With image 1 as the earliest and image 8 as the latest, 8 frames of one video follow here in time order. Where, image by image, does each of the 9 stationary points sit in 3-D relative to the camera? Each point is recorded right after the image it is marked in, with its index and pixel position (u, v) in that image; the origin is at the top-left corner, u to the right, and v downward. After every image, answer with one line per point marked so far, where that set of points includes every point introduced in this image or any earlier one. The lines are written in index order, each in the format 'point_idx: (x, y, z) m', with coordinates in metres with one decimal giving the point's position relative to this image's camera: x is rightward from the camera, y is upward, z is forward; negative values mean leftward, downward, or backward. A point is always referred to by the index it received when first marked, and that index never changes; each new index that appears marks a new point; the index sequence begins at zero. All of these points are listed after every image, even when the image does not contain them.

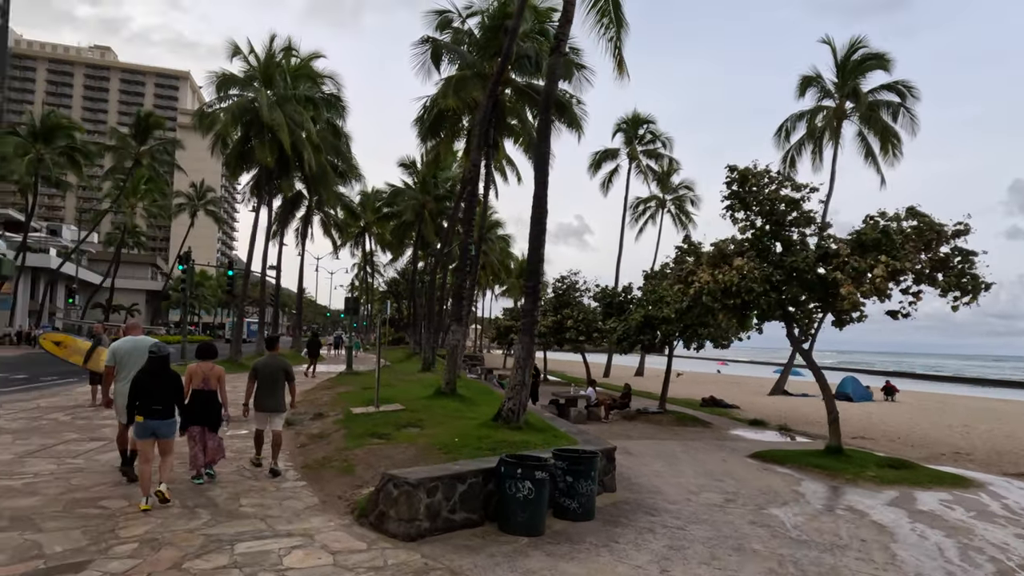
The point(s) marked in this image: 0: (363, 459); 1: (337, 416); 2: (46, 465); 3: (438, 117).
0: (-2.0, -2.3, +7.9) m
1: (-3.3, -2.4, +11.1) m
2: (-5.8, -2.2, +7.4) m
3: (-2.4, +5.7, +19.7) m
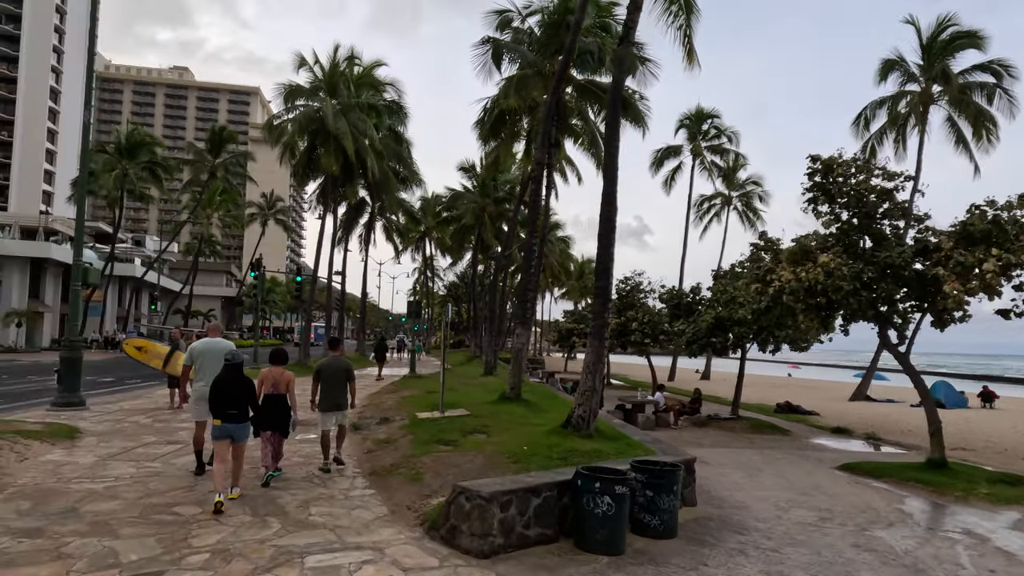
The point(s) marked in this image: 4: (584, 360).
0: (-1.0, -2.3, +7.6) m
1: (-2.0, -2.5, +11.0) m
2: (-4.9, -2.3, +7.5) m
3: (-0.4, +5.6, +19.5) m
4: (+1.1, -1.1, +9.4) m
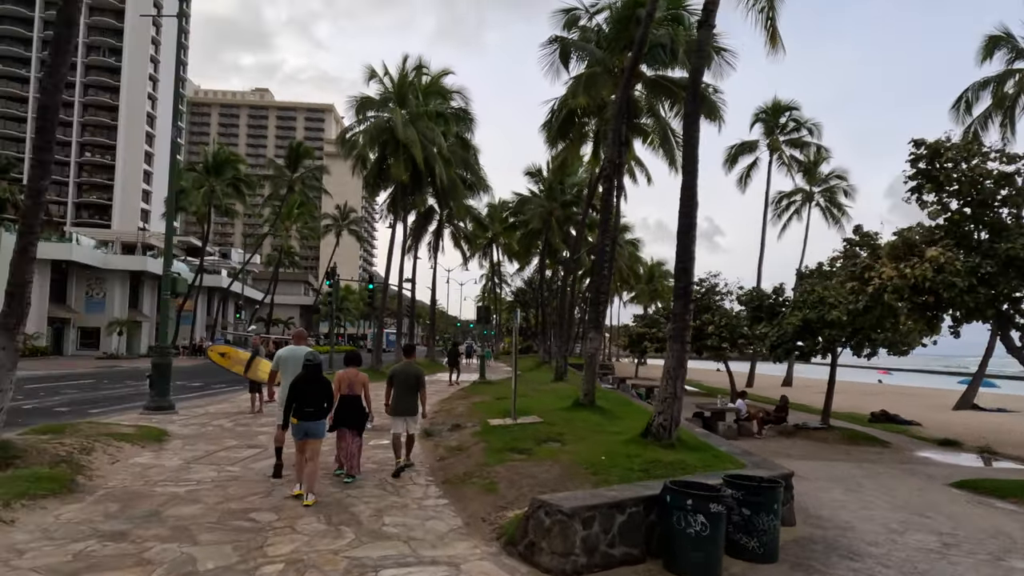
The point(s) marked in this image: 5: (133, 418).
0: (-0.1, -2.3, +7.3) m
1: (-0.7, -2.6, +10.8) m
2: (-3.9, -2.4, +7.7) m
3: (+1.8, +5.5, +19.1) m
4: (+2.3, -1.2, +8.8) m
5: (-7.8, -2.7, +12.2) m
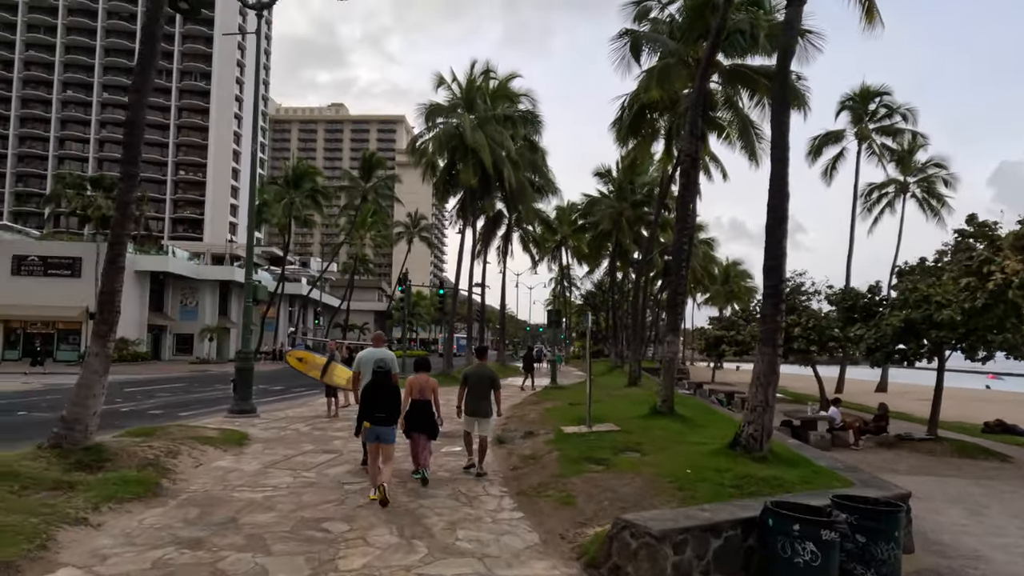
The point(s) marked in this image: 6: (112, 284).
0: (+0.8, -2.4, +6.9) m
1: (+0.6, -2.6, +10.4) m
2: (-3.0, -2.5, +7.7) m
3: (+3.9, +5.4, +18.5) m
4: (+3.3, -1.1, +8.1) m
5: (-6.3, -2.8, +12.7) m
6: (-5.0, 0.0, +7.5) m
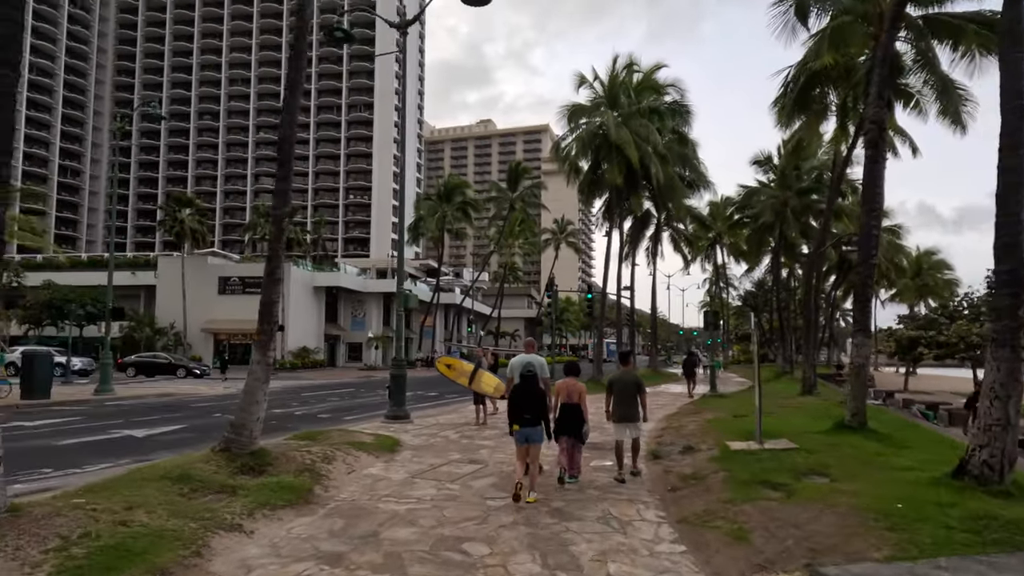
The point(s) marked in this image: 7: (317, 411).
0: (+2.4, -2.3, +5.8) m
1: (+3.1, -2.6, +9.2) m
2: (-1.1, -2.5, +7.5) m
3: (+8.0, +5.6, +16.3) m
4: (+5.1, -1.0, +6.4) m
5: (-3.0, -3.1, +13.1) m
6: (-3.2, -0.1, +7.8) m
7: (-5.6, -3.5, +16.8) m
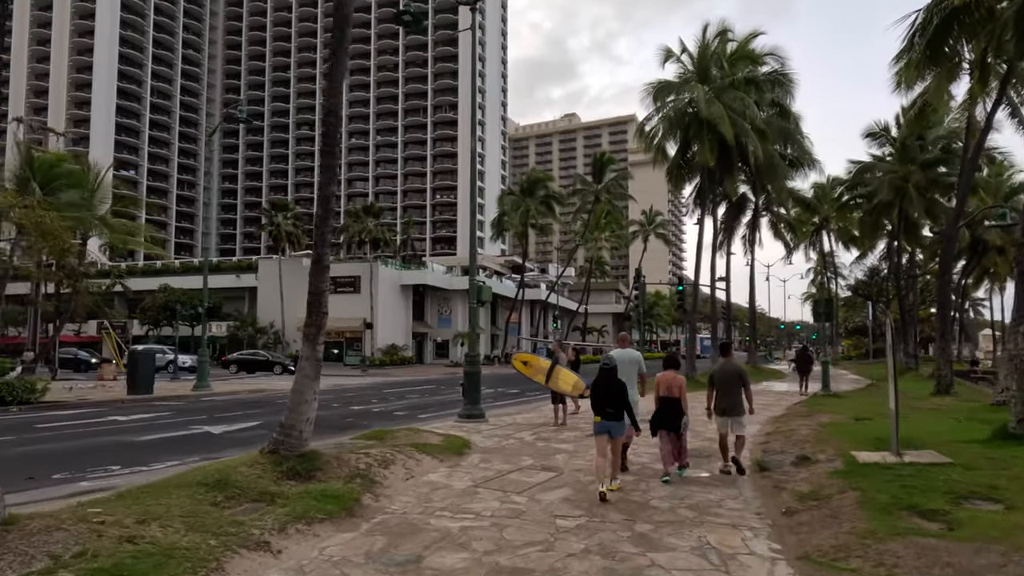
0: (+2.9, -2.0, +4.3) m
1: (+4.2, -2.3, +7.6) m
2: (-0.2, -2.4, +6.5) m
3: (+9.9, +6.0, +13.9) m
4: (+5.6, -0.7, +4.5) m
5: (-1.4, -2.9, +12.4) m
6: (-2.3, 0.0, +7.2) m
7: (-3.3, -3.3, +16.4) m
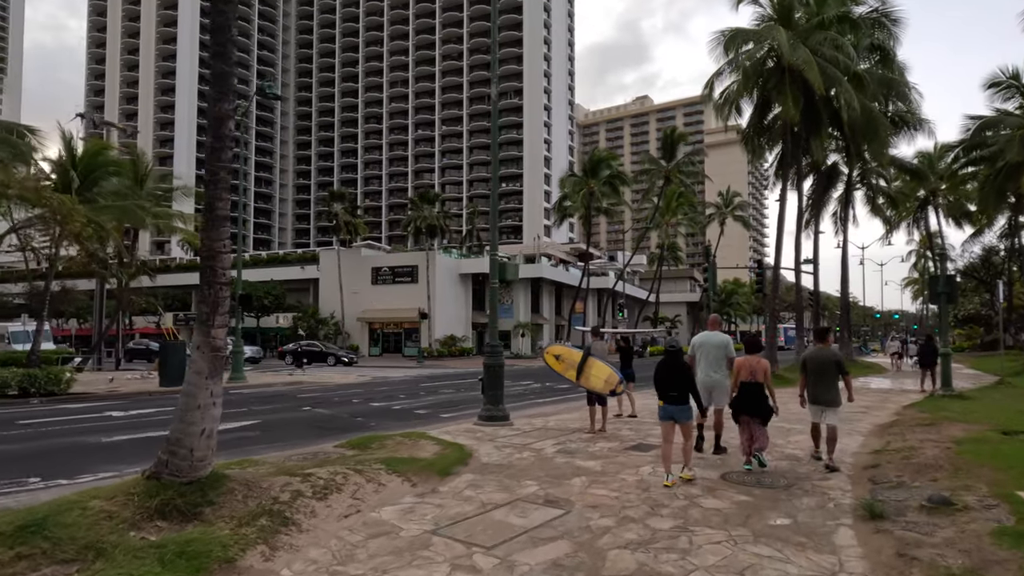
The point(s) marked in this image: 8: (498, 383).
0: (+2.3, -1.7, +1.7) m
1: (+4.0, -1.9, +4.8) m
2: (-0.5, -2.0, +4.3) m
3: (+10.3, +6.6, +10.2) m
4: (+5.0, -0.3, +1.5) m
5: (-0.9, -2.5, +10.3) m
6: (-2.6, +0.4, +5.2) m
7: (-2.3, -2.9, +14.5) m
8: (-0.3, -1.8, +11.0) m
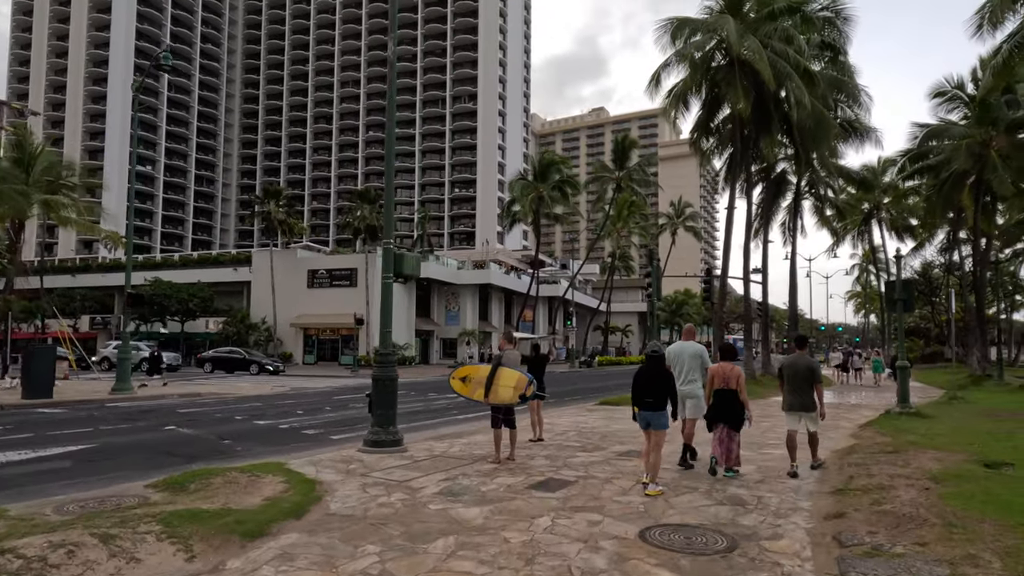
0: (+1.4, -1.5, -0.1) m
1: (+2.8, -1.8, +3.2) m
2: (-1.7, -1.8, +2.3) m
3: (+8.9, +6.5, +9.1) m
4: (+4.1, -0.2, -0.1) m
5: (-2.5, -2.4, +8.2) m
6: (-3.7, +0.6, +3.0) m
7: (-4.2, -2.8, +12.3) m
8: (-1.9, -1.7, +9.0) m
